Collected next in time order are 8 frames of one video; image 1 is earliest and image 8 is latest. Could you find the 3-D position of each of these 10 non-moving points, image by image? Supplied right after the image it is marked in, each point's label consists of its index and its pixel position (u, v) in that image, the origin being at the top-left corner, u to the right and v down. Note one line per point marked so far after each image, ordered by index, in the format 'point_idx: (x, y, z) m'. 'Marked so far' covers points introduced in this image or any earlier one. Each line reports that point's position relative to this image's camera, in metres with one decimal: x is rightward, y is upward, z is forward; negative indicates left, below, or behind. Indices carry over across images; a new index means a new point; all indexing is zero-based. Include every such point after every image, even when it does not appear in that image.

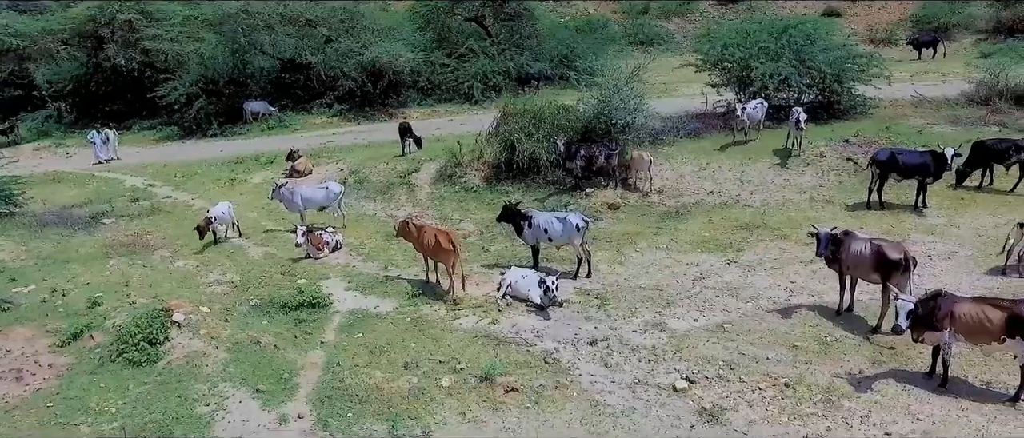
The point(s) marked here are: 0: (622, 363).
0: (+1.3, -1.7, +9.7) m
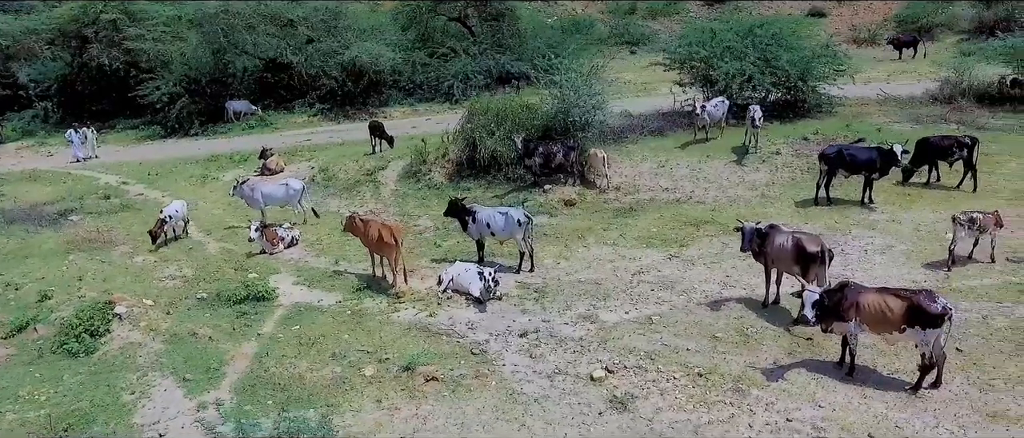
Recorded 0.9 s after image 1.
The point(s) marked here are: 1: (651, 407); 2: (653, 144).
0: (+0.4, -1.7, +9.9) m
1: (+1.4, -1.9, +8.4) m
2: (+3.5, +1.9, +19.9) m
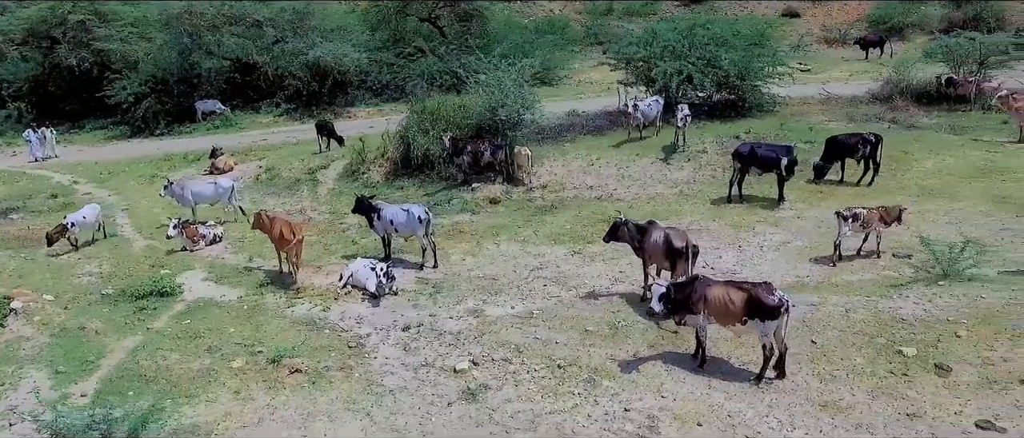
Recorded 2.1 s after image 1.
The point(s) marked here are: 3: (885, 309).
0: (-1.1, -1.6, +10.1) m
1: (-0.1, -1.9, +8.5) m
2: (+1.9, +1.9, +20.1) m
3: (+4.5, -1.1, +9.8) m
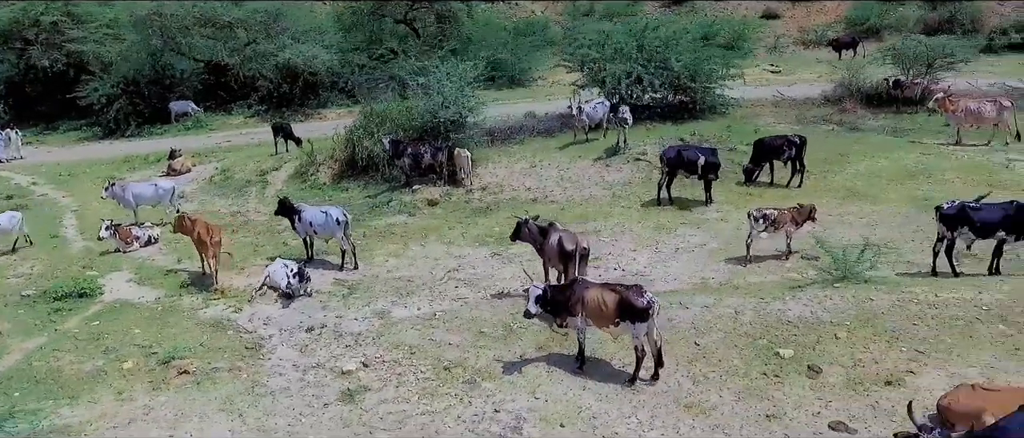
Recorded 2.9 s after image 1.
0: (-2.4, -1.6, +10.2) m
1: (-1.4, -1.9, +8.6) m
2: (+0.6, +1.9, +20.2) m
3: (+3.2, -1.1, +9.9) m
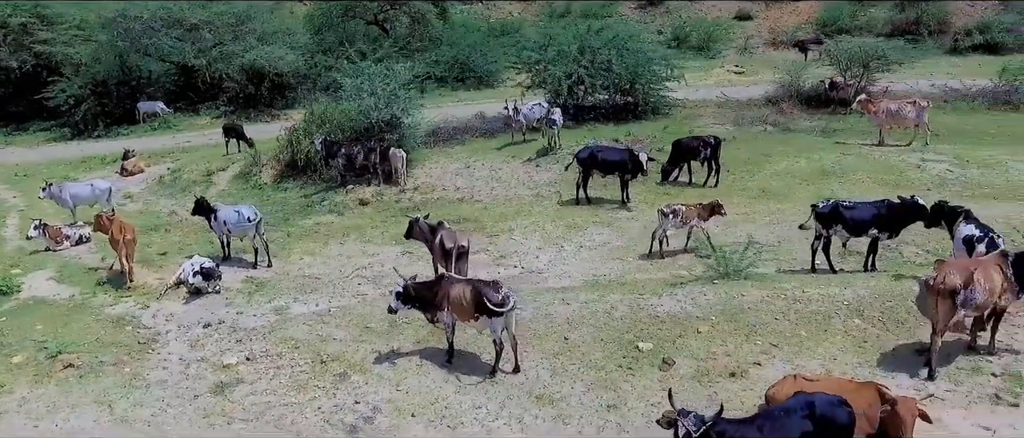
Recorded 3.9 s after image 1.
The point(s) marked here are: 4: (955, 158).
0: (-3.9, -1.6, +10.5) m
1: (-2.9, -1.9, +8.9) m
2: (-0.9, +1.9, +20.5) m
3: (+1.7, -1.1, +10.2) m
4: (+8.9, +1.2, +16.4) m
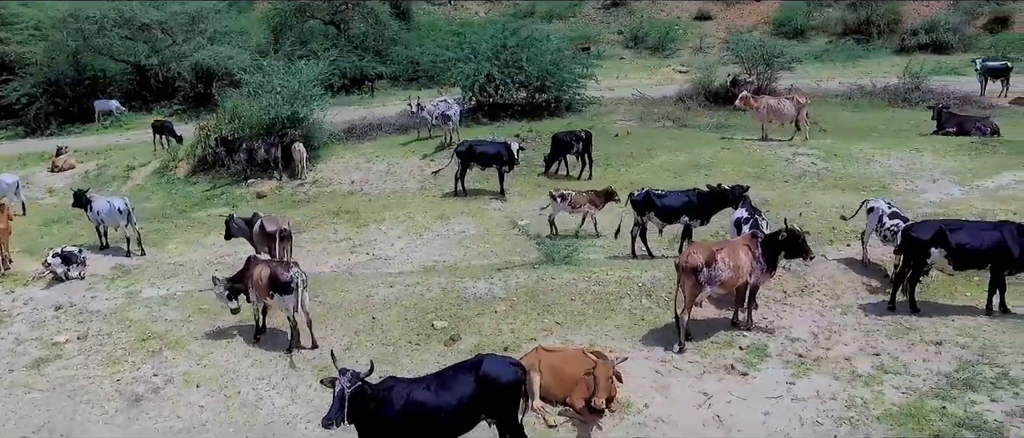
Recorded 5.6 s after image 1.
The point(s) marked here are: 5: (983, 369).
0: (-6.3, -1.4, +11.1) m
1: (-5.3, -1.7, +9.5) m
2: (-3.3, +2.0, +21.1) m
3: (-0.7, -0.9, +10.8) m
4: (+6.5, +1.4, +16.9) m
5: (+4.5, -1.4, +7.8) m
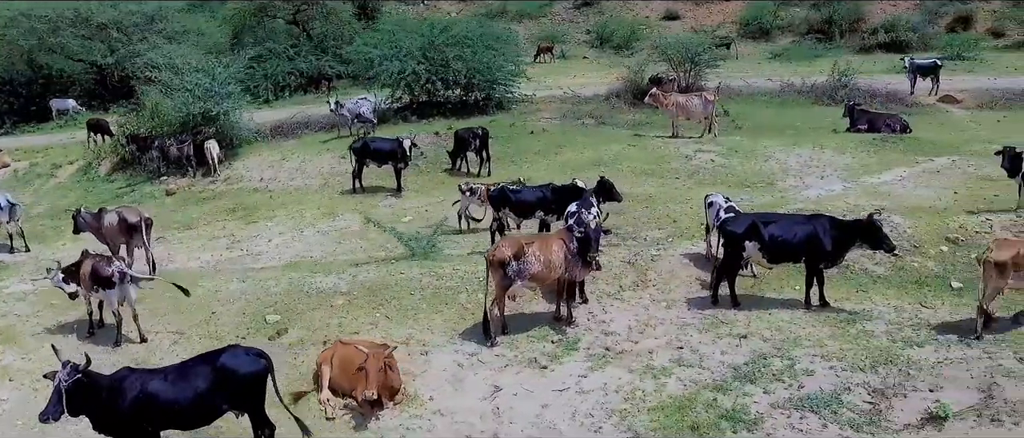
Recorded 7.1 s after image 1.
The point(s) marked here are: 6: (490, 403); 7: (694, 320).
0: (-8.4, -1.4, +11.1) m
1: (-7.3, -1.7, +9.5) m
2: (-5.3, +2.1, +21.1) m
3: (-2.7, -0.9, +10.8) m
4: (+4.5, +1.5, +17.0) m
5: (+2.5, -1.4, +7.8) m
6: (-0.2, -1.7, +7.6) m
7: (+2.0, -1.1, +9.0) m
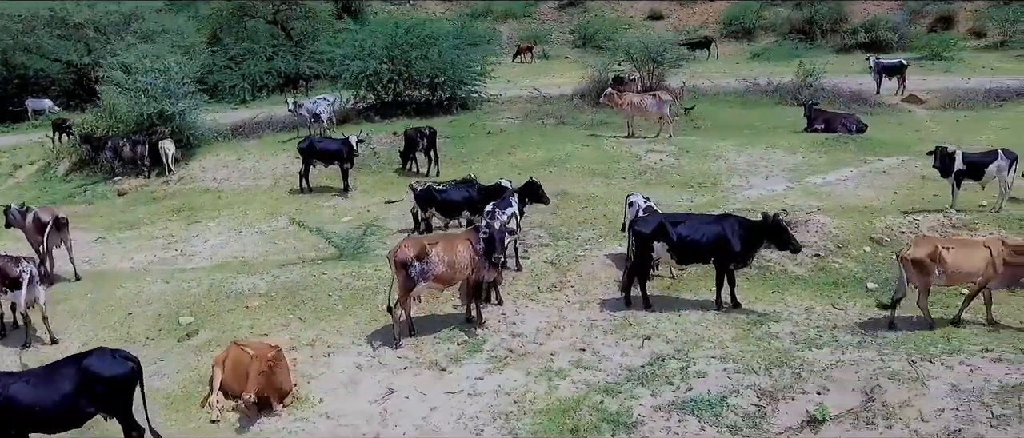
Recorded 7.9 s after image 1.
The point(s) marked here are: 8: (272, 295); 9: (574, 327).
0: (-9.4, -1.4, +11.0) m
1: (-8.4, -1.7, +9.4) m
2: (-6.3, +2.1, +21.0) m
3: (-3.7, -0.9, +10.7) m
4: (+3.5, +1.5, +16.9) m
5: (+1.5, -1.4, +7.7) m
6: (-1.2, -1.7, +7.5) m
7: (+1.0, -1.1, +8.9) m
8: (-3.0, -1.0, +10.2) m
9: (+0.7, -1.2, +8.8) m
